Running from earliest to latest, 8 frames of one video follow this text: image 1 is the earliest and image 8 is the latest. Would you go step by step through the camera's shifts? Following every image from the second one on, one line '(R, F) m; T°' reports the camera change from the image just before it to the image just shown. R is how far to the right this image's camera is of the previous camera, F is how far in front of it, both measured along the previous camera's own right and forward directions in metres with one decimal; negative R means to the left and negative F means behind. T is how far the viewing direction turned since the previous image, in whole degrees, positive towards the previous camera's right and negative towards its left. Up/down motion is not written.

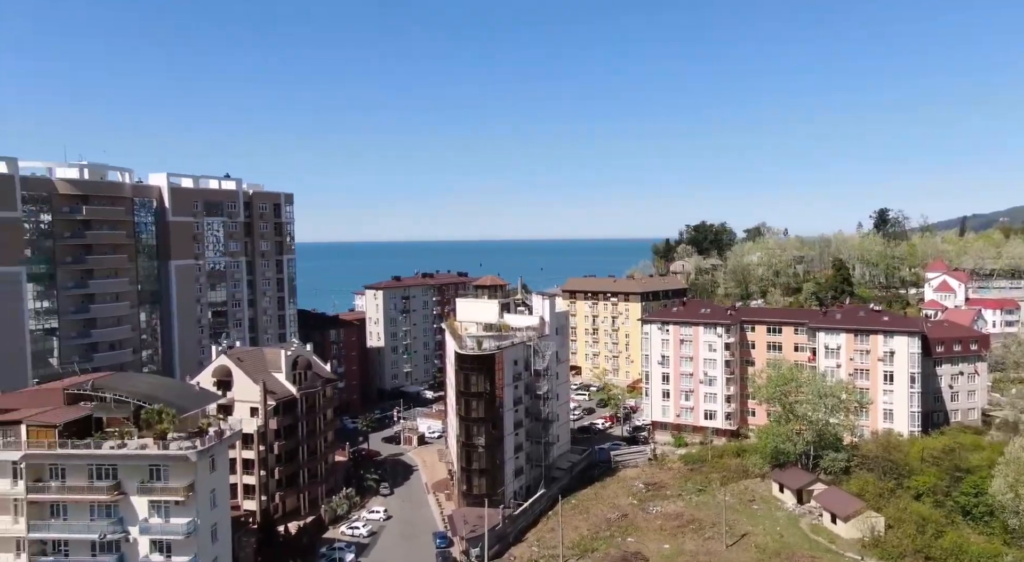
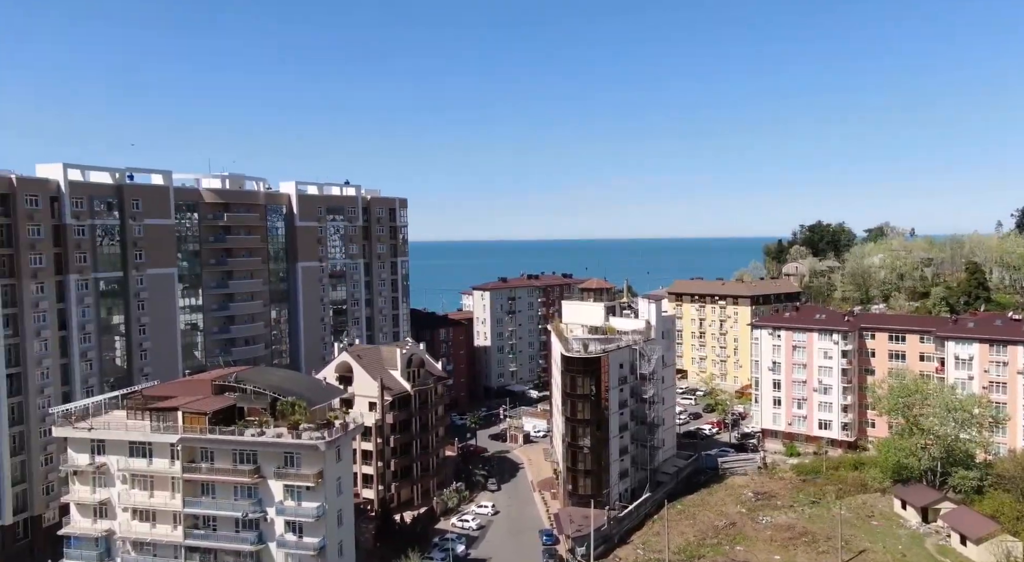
(-0.4, -5.3) m; -7°
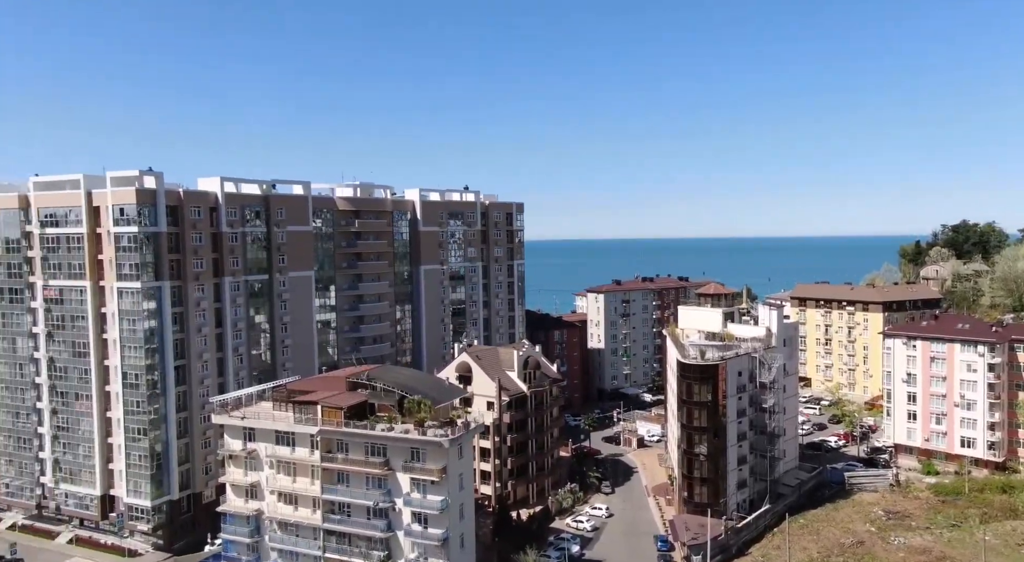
(-0.2, -4.3) m; -7°
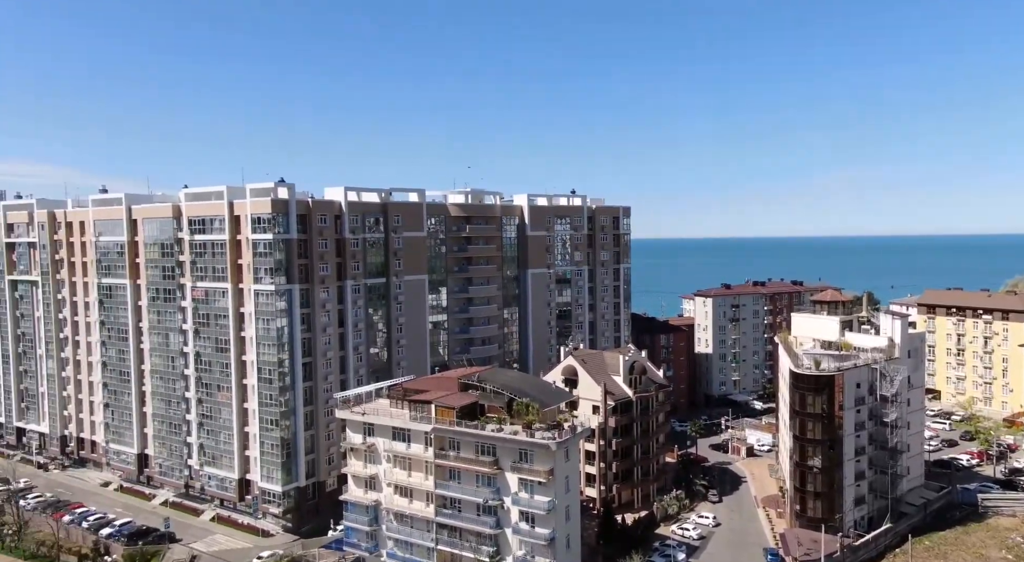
(0.0, -3.4) m; -7°
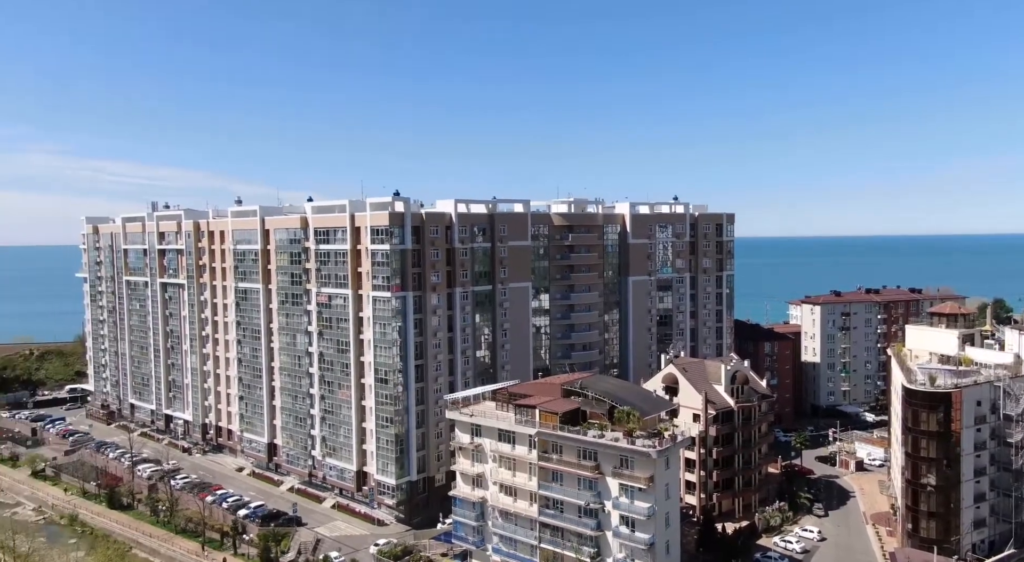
(-0.2, -3.2) m; -6°
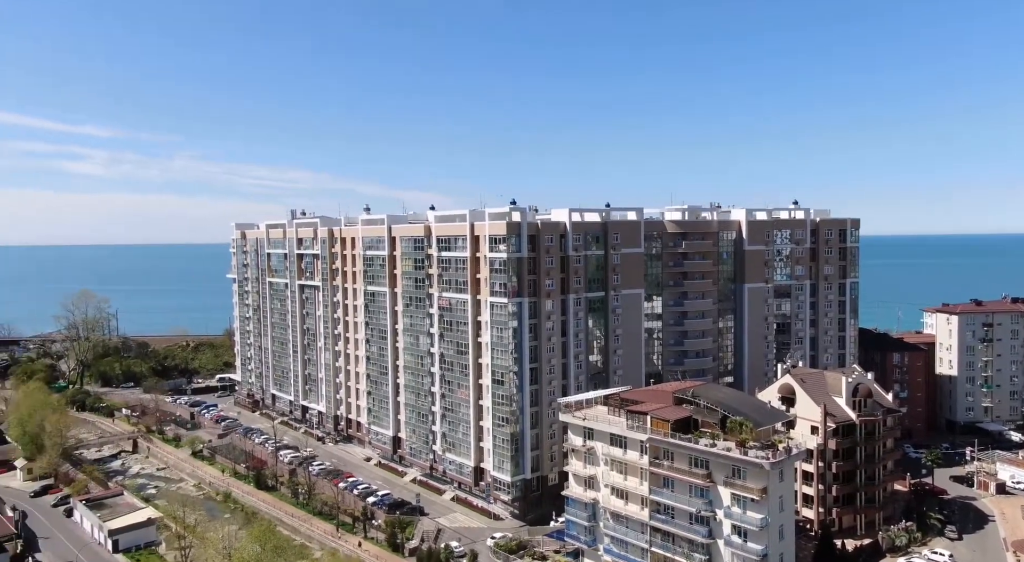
(-0.1, -2.8) m; -7°
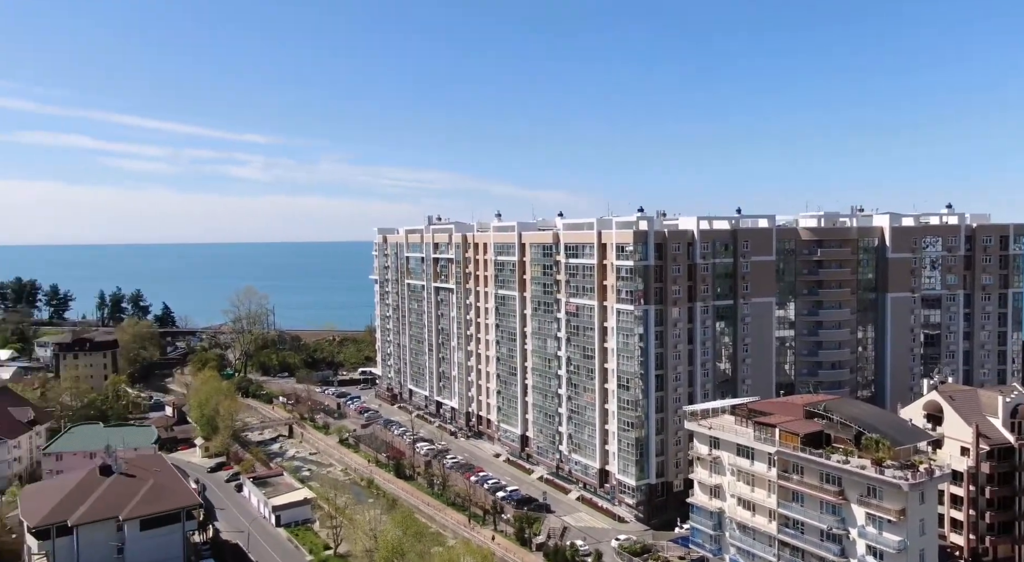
(-0.2, -2.1) m; -8°
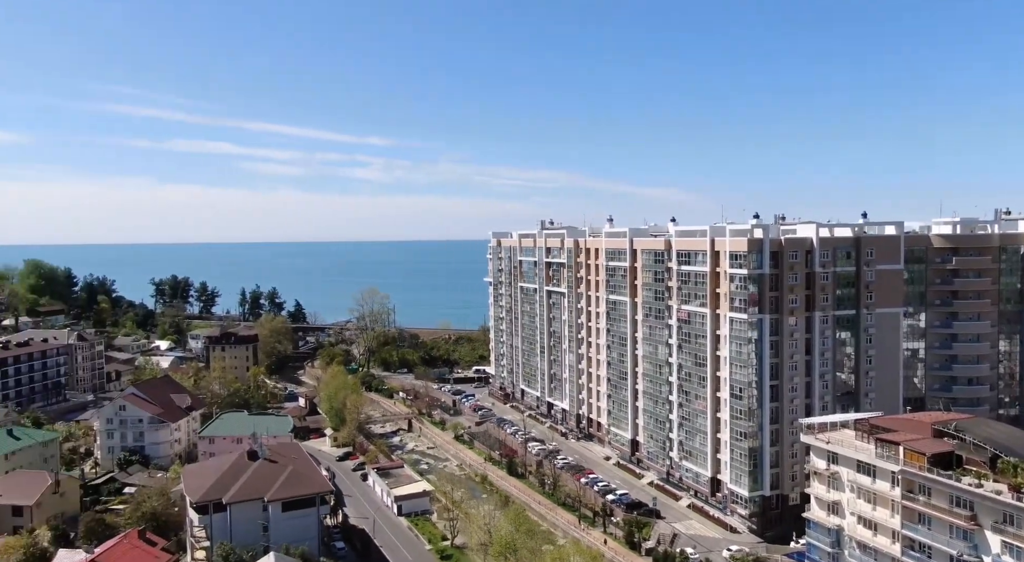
(-0.2, -1.1) m; -7°
